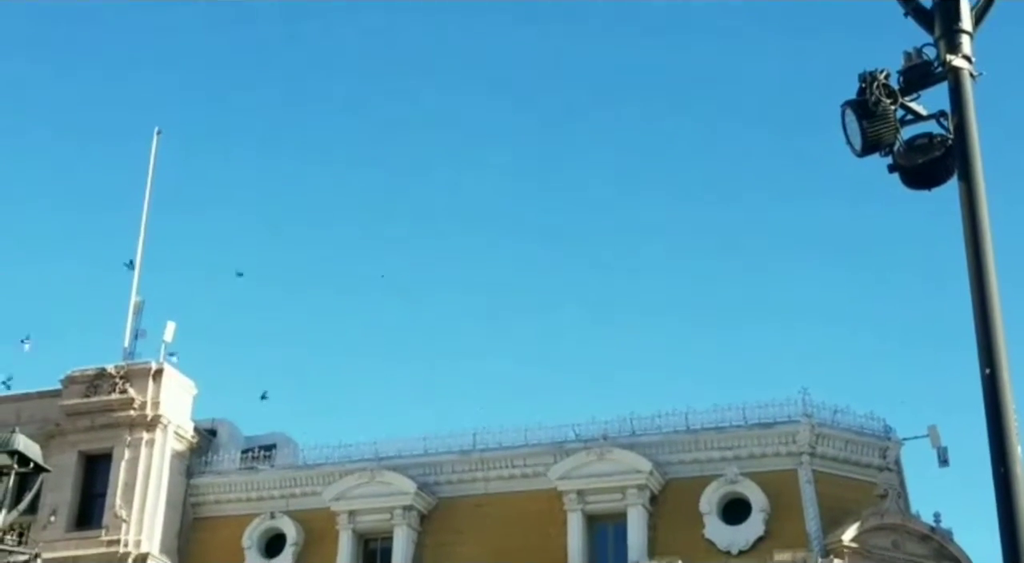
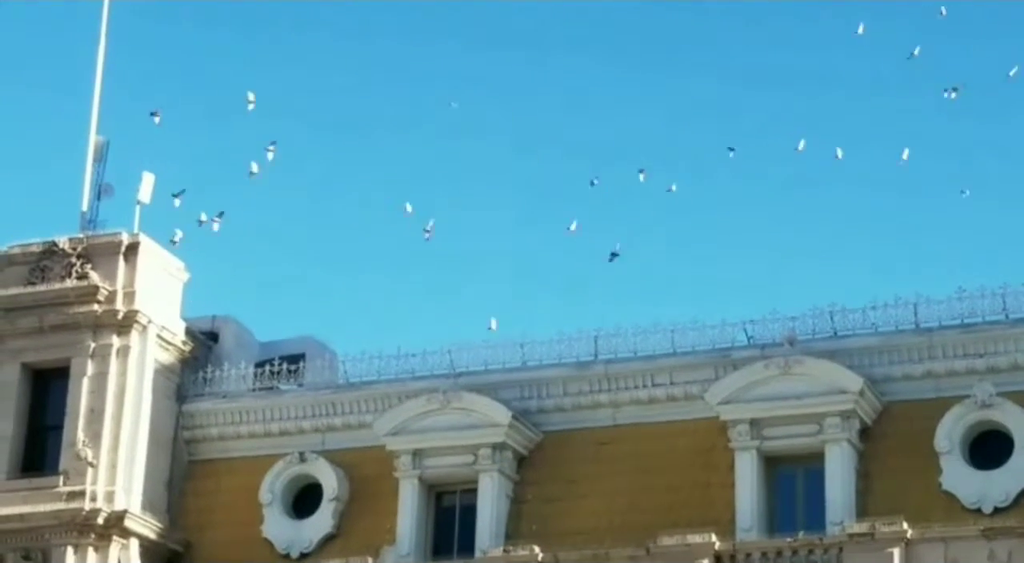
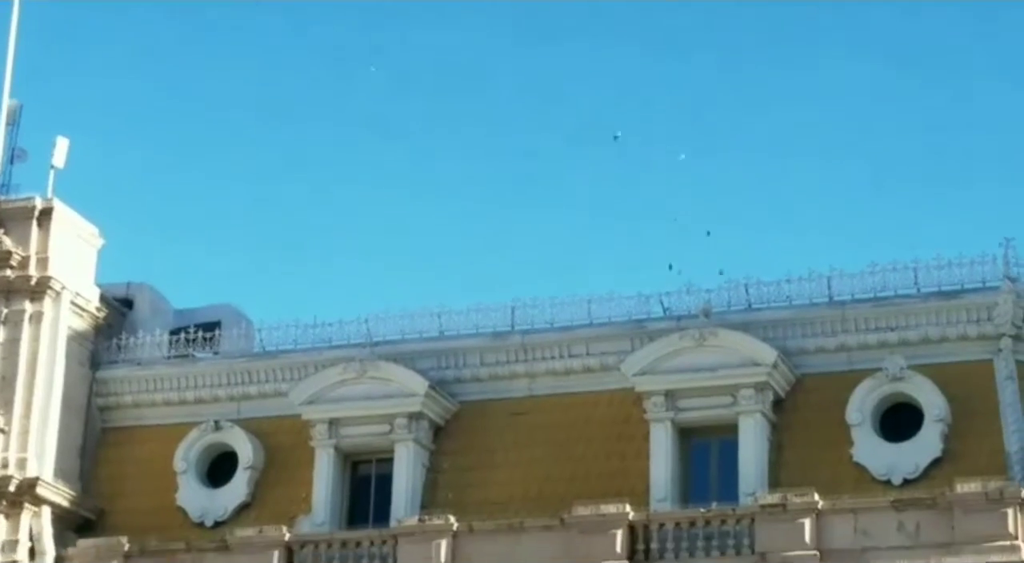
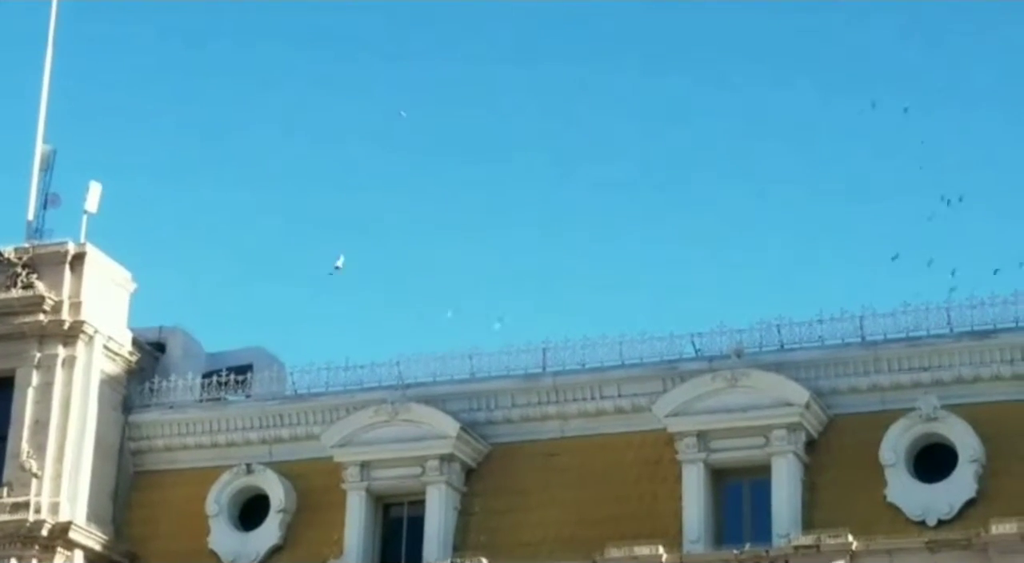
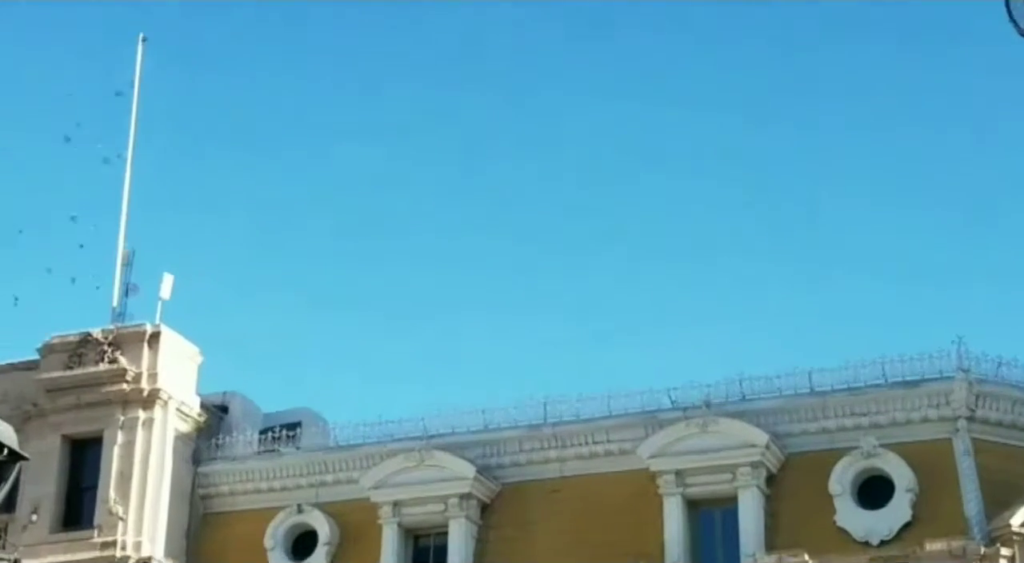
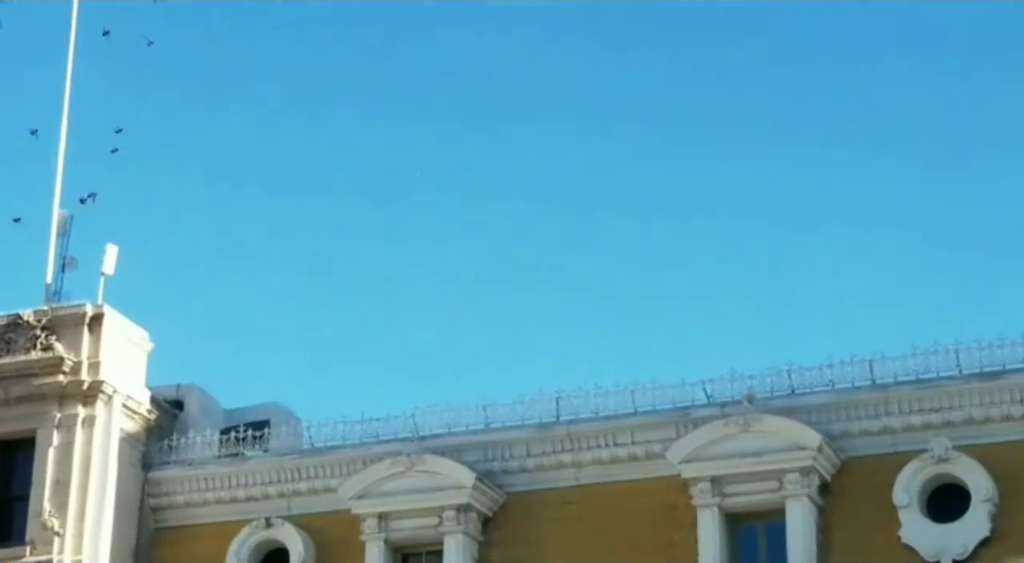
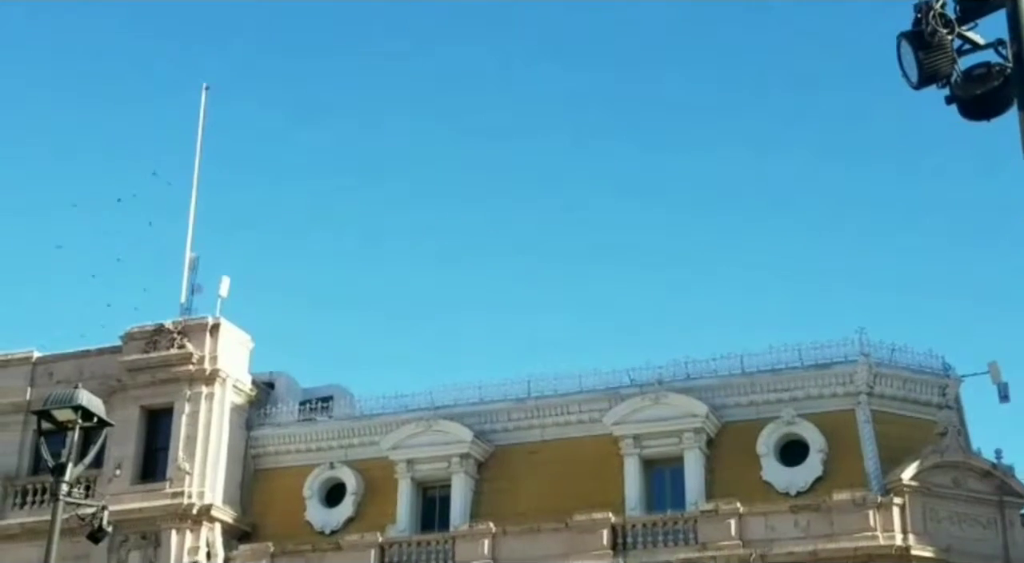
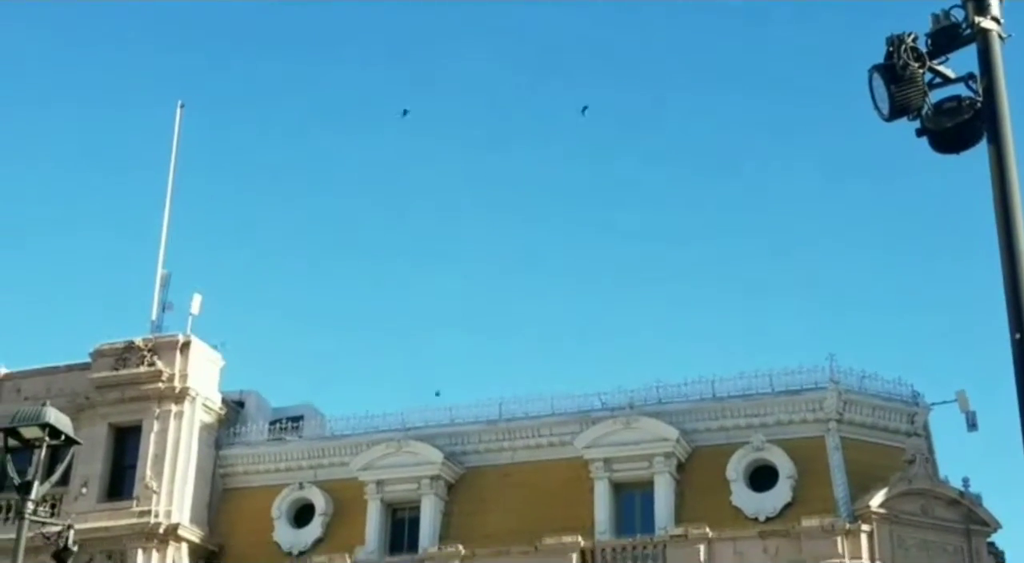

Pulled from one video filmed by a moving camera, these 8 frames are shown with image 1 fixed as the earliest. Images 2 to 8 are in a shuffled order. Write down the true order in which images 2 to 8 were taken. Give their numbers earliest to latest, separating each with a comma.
8, 7, 5, 6, 2, 4, 3
